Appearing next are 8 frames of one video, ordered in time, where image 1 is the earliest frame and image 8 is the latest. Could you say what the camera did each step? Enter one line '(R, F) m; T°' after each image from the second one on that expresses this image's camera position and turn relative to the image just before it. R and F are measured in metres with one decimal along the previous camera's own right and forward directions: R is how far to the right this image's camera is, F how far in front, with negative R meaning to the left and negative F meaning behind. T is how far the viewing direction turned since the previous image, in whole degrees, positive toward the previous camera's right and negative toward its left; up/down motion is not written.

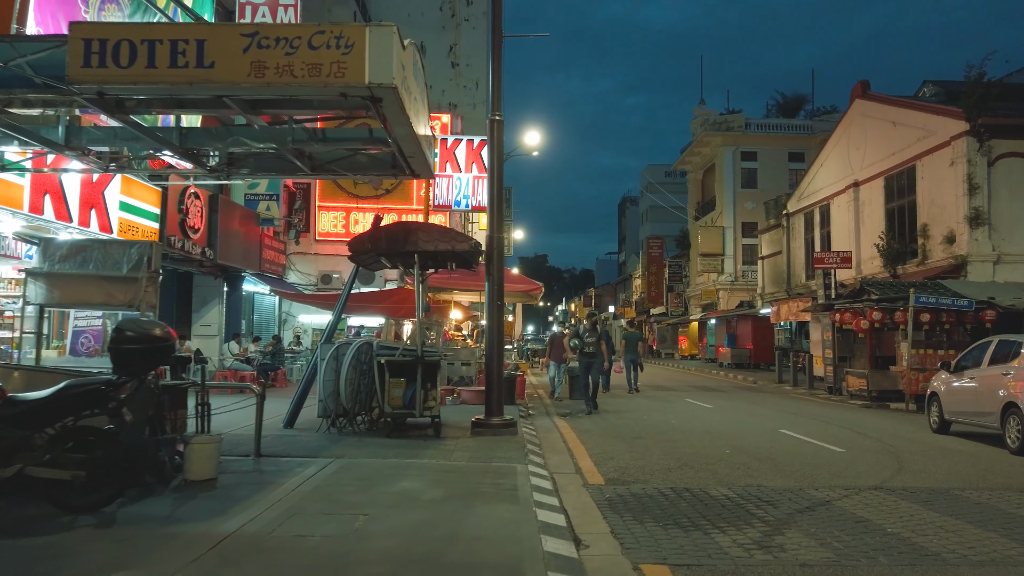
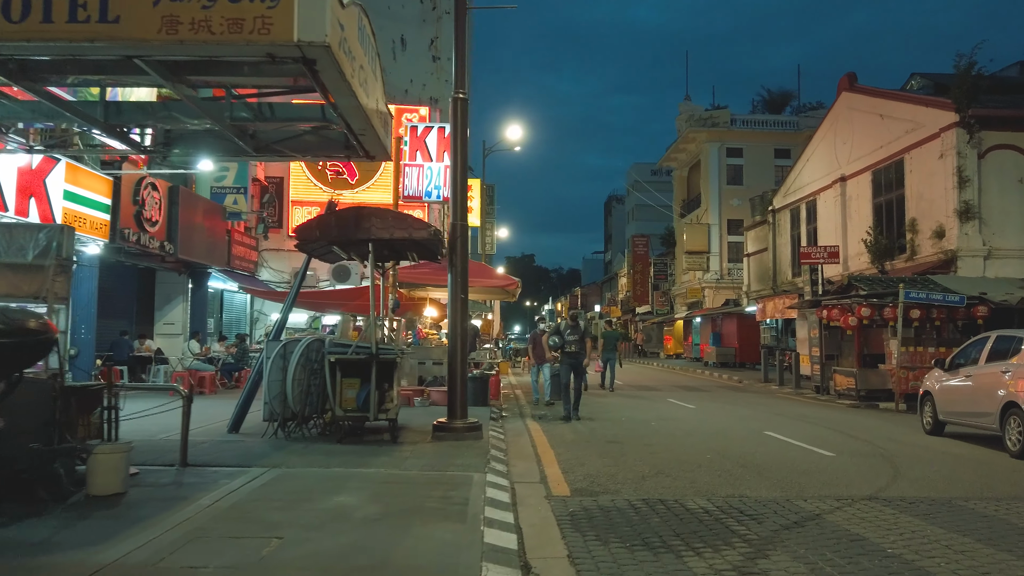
(+0.3, +0.8) m; +1°
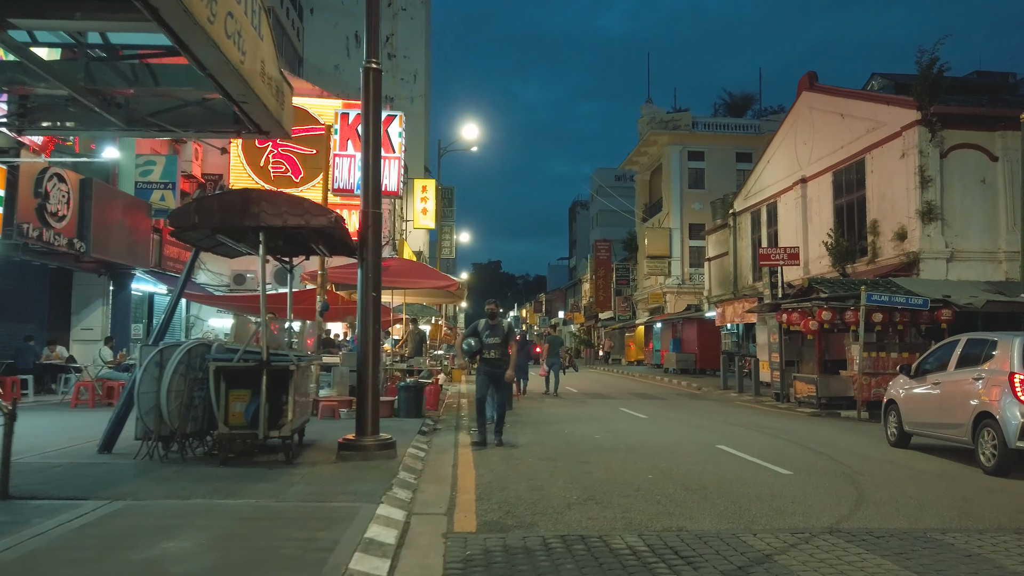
(+0.6, +1.2) m; +2°
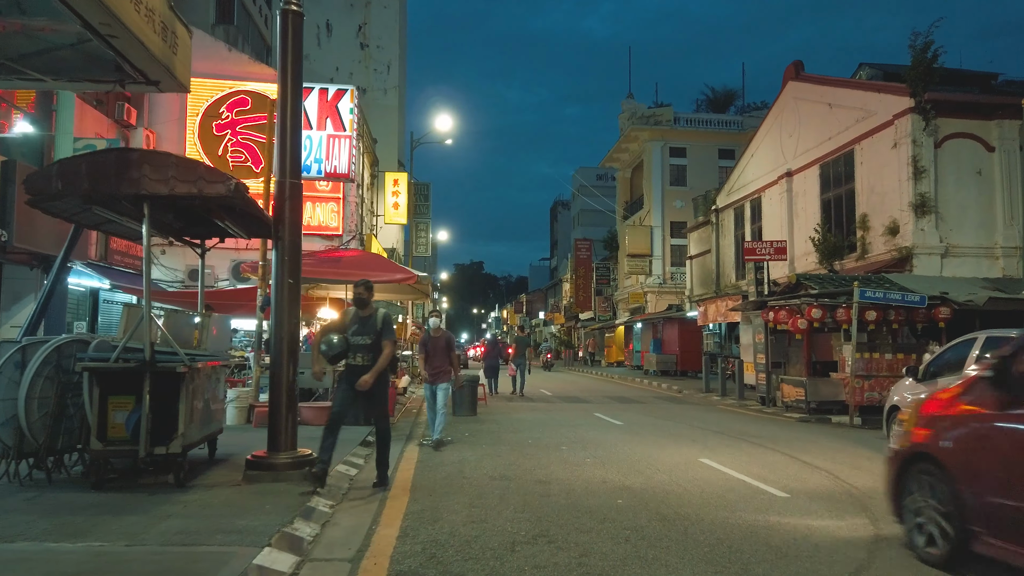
(+0.4, +1.4) m; +1°
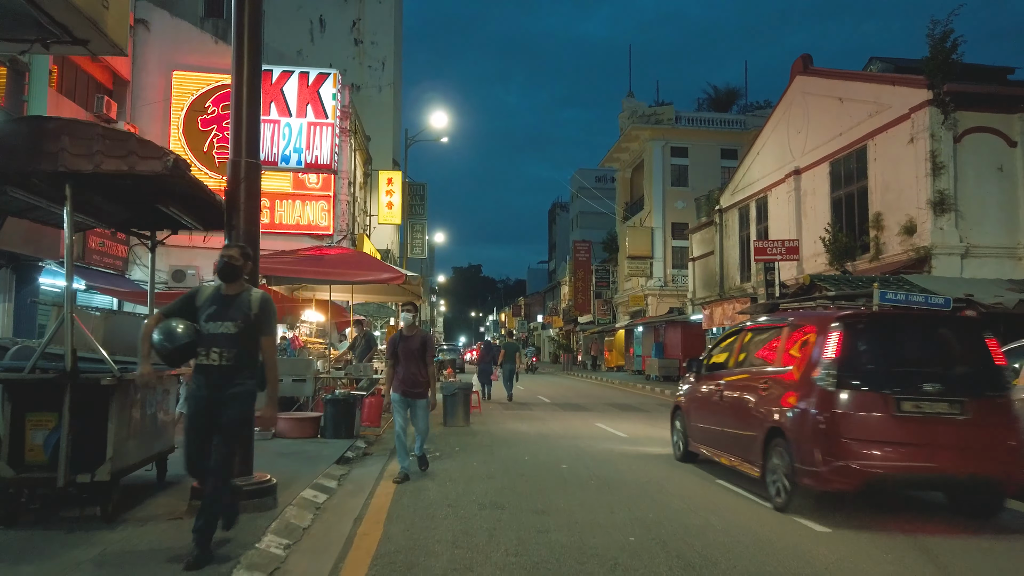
(0.0, +1.0) m; 0°
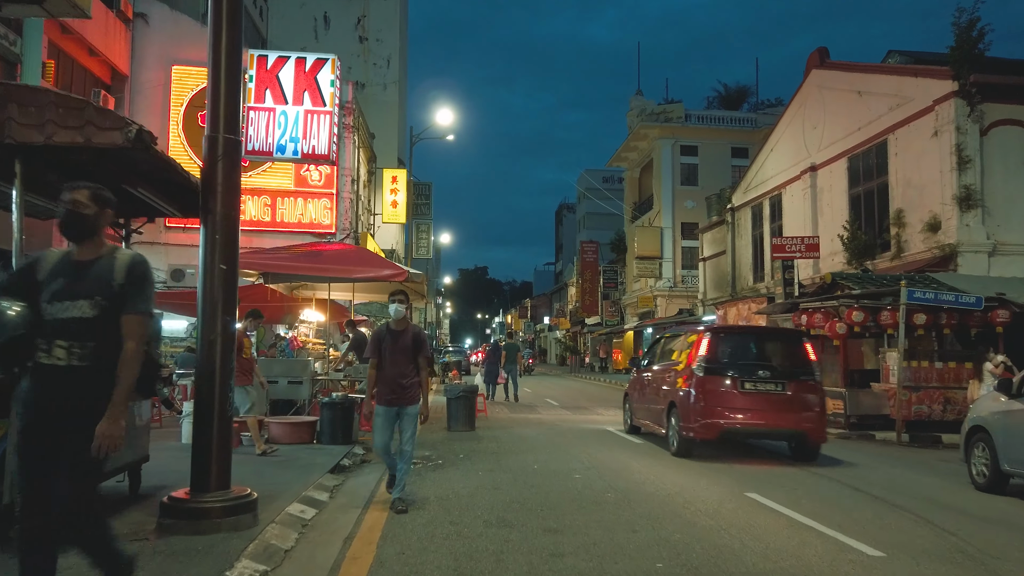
(0.0, +0.7) m; 0°
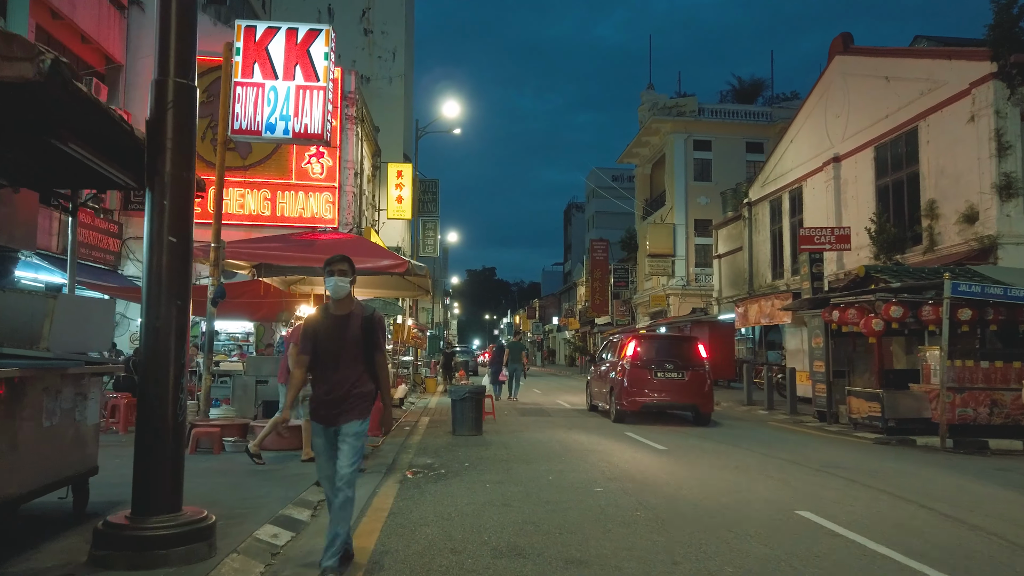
(0.0, +1.0) m; -1°
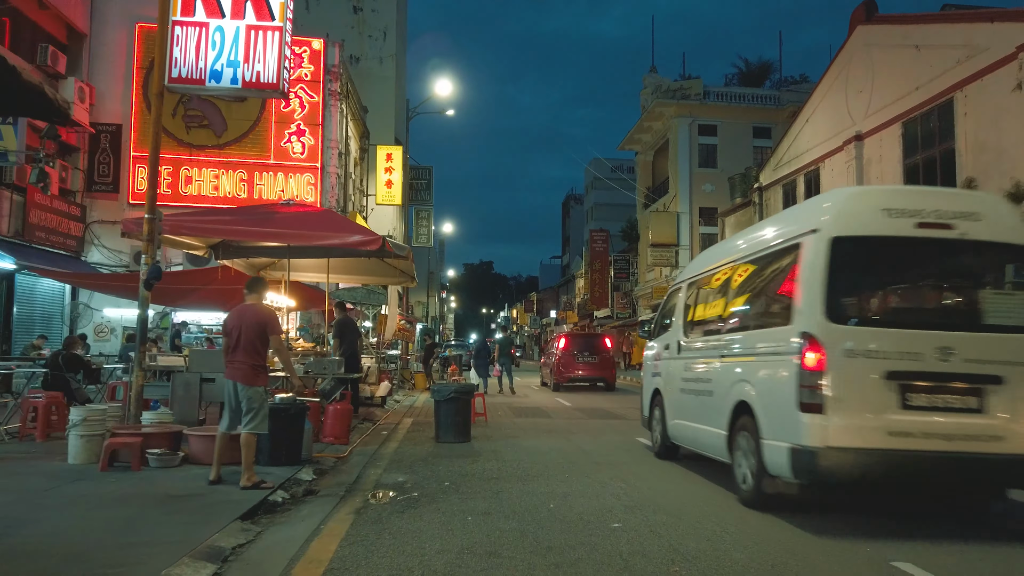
(+0.1, +1.7) m; 0°
